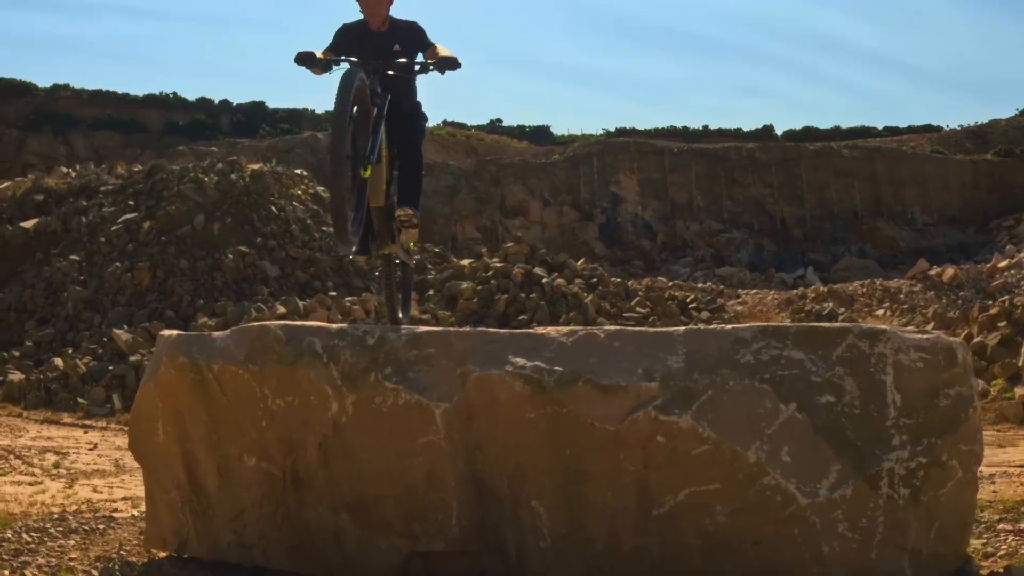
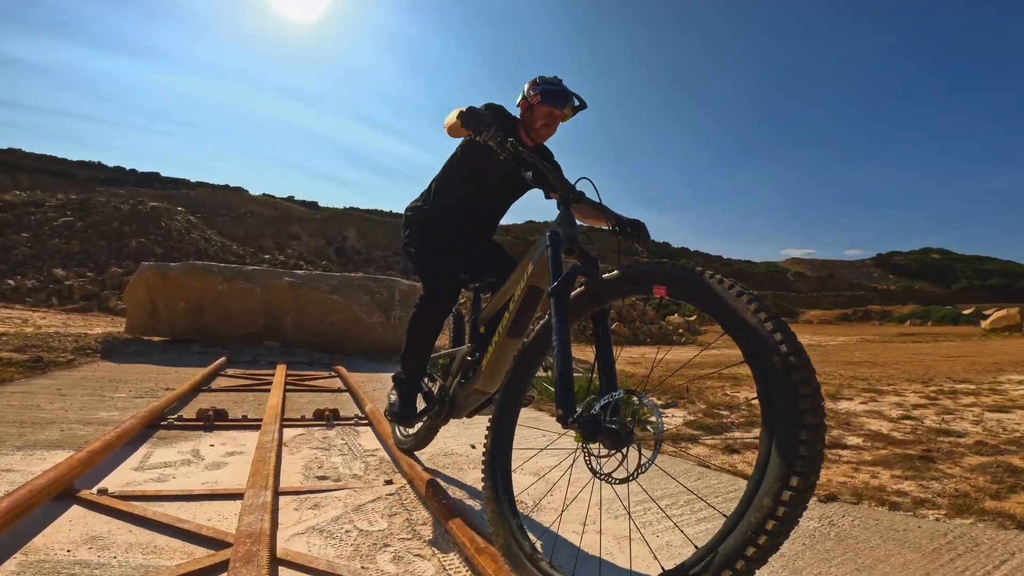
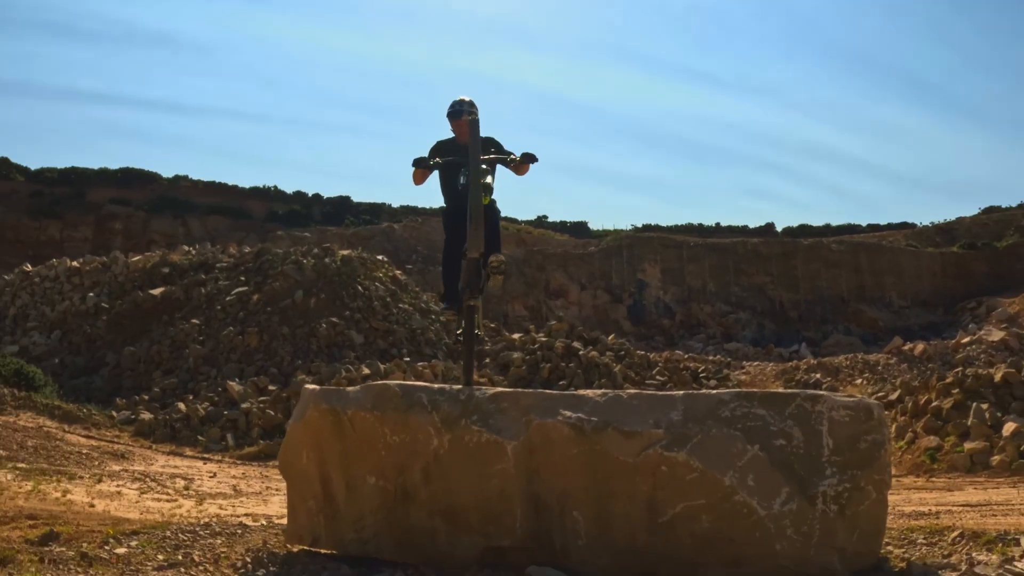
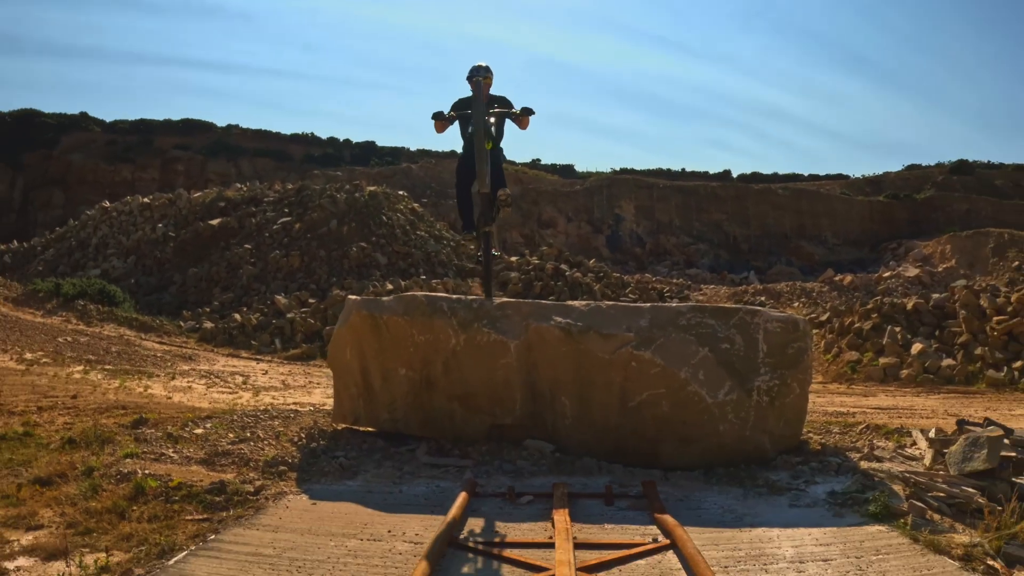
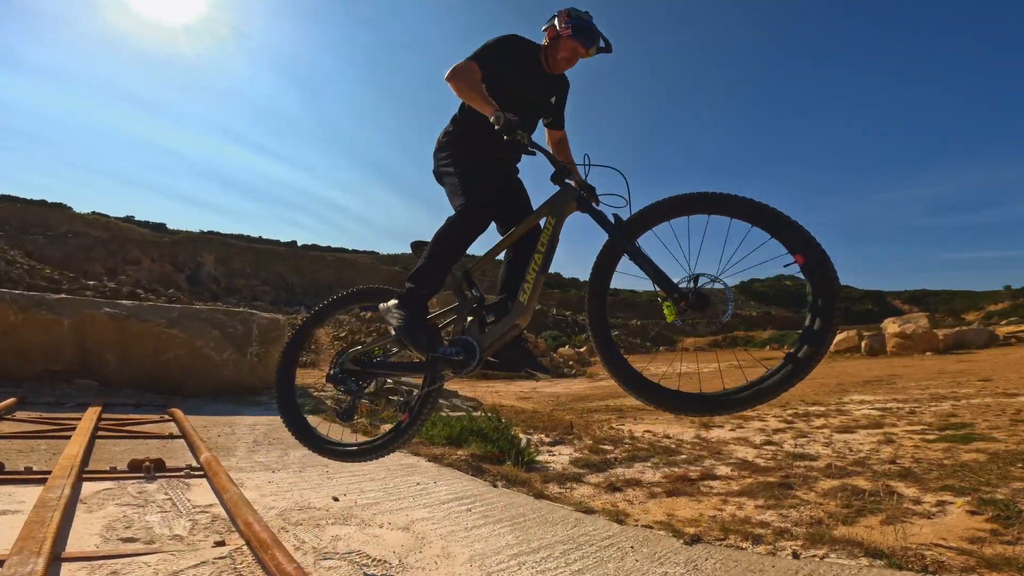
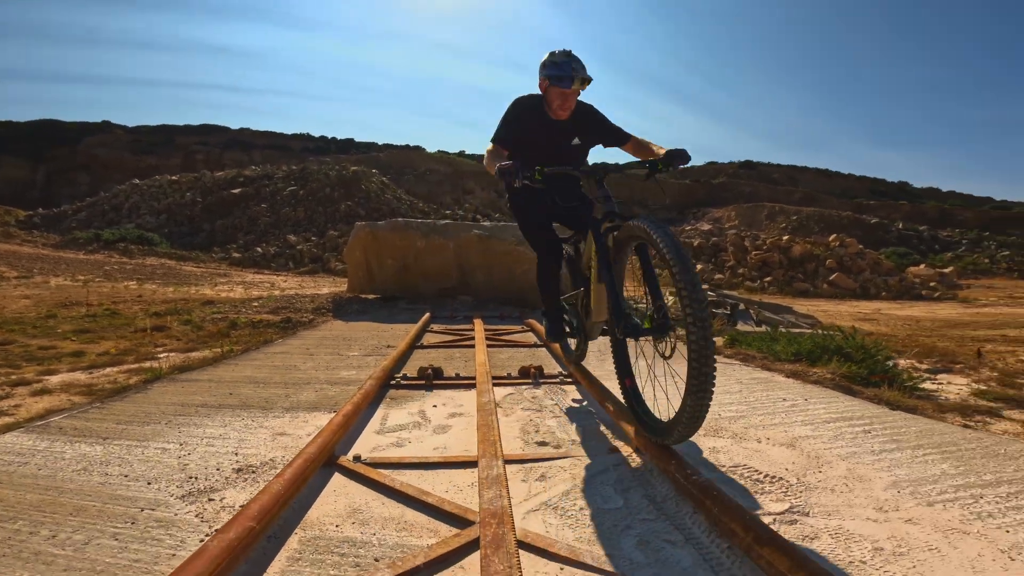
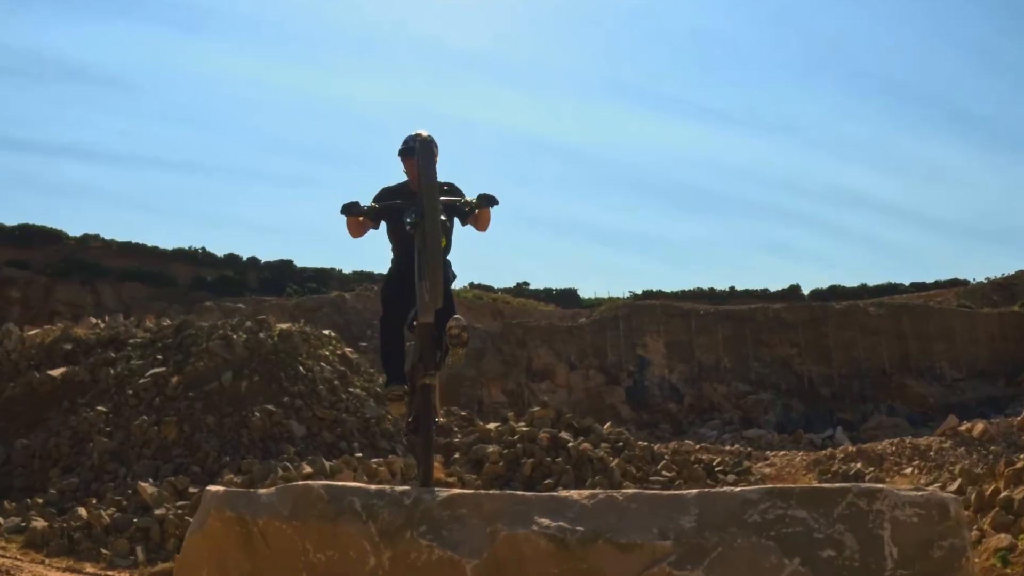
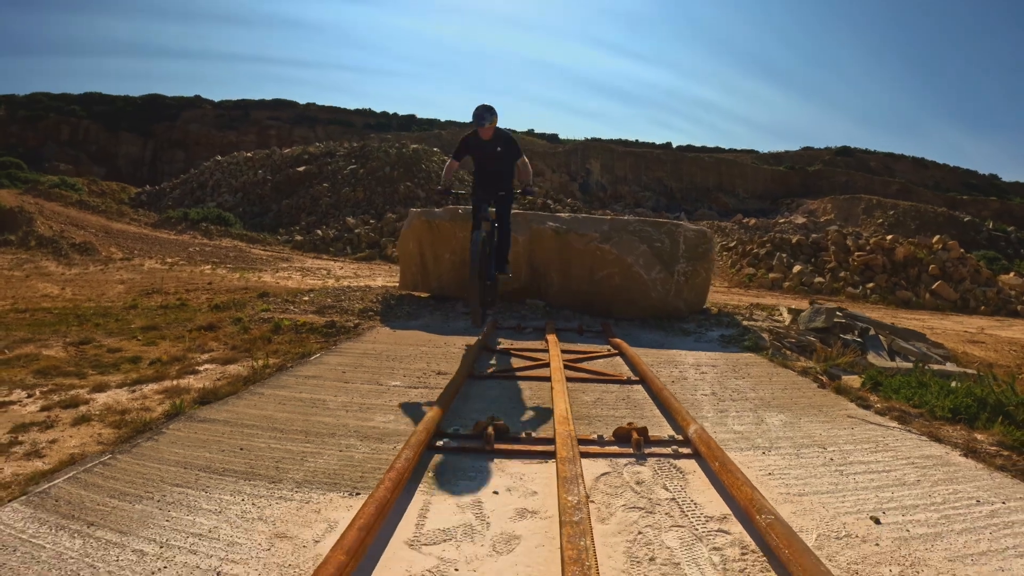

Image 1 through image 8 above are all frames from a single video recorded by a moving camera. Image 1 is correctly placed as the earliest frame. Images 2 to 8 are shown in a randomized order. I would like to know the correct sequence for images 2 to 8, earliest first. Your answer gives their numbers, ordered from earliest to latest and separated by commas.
7, 3, 4, 8, 6, 2, 5
